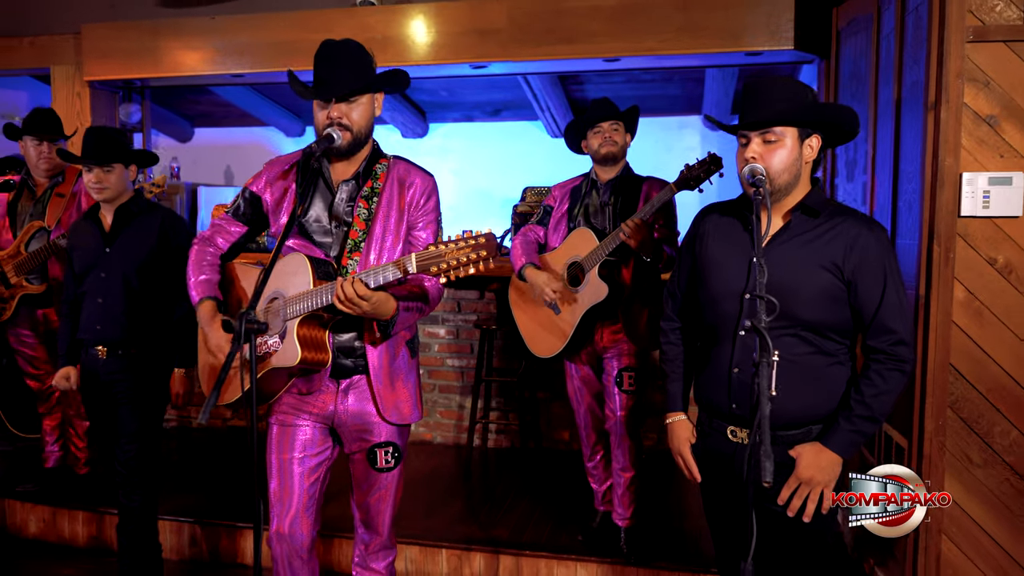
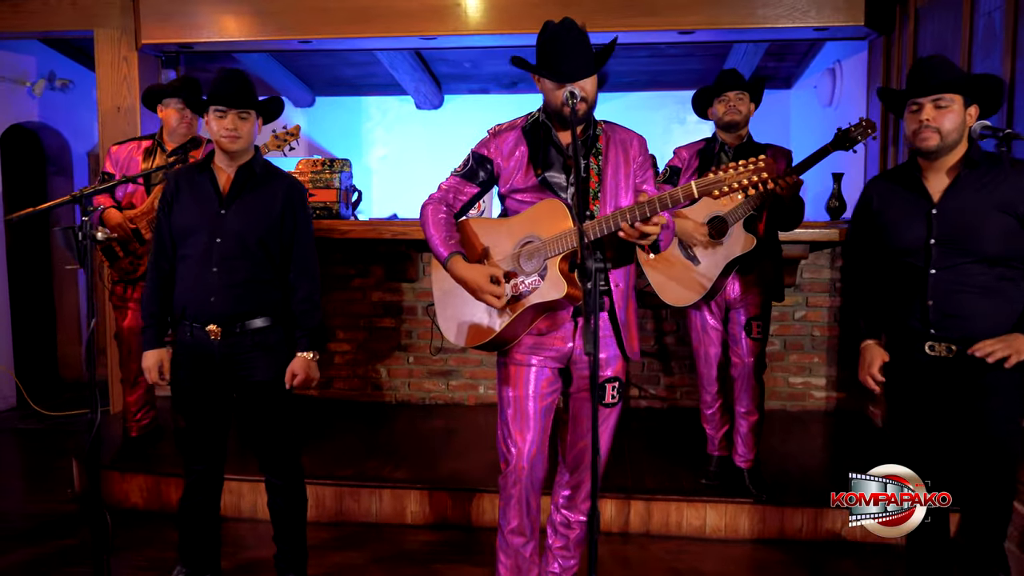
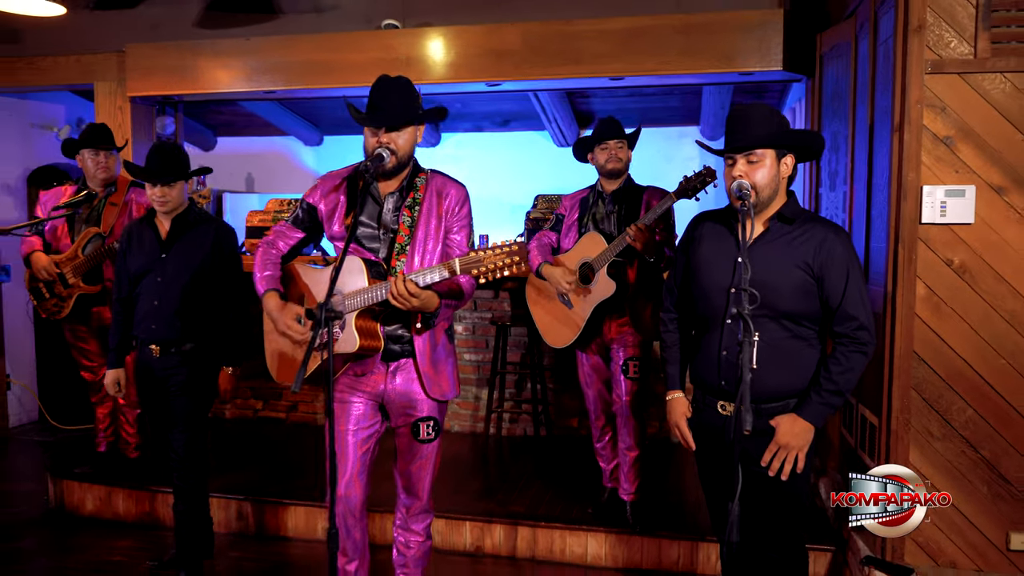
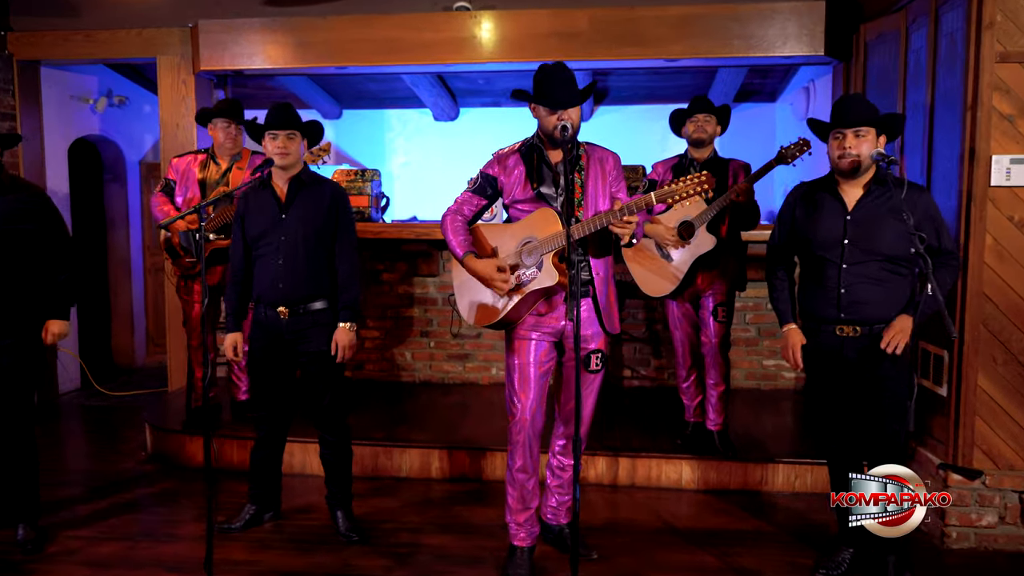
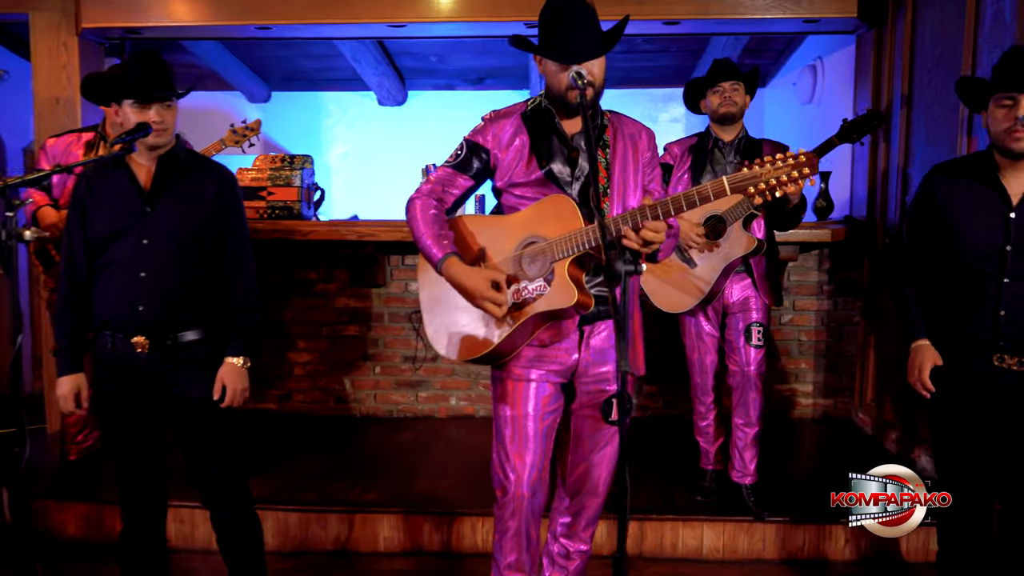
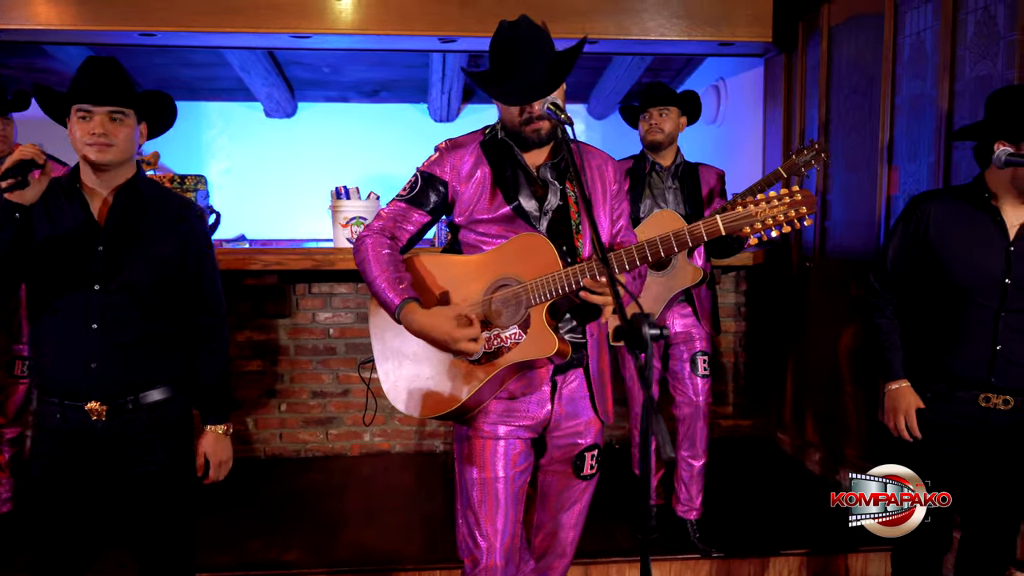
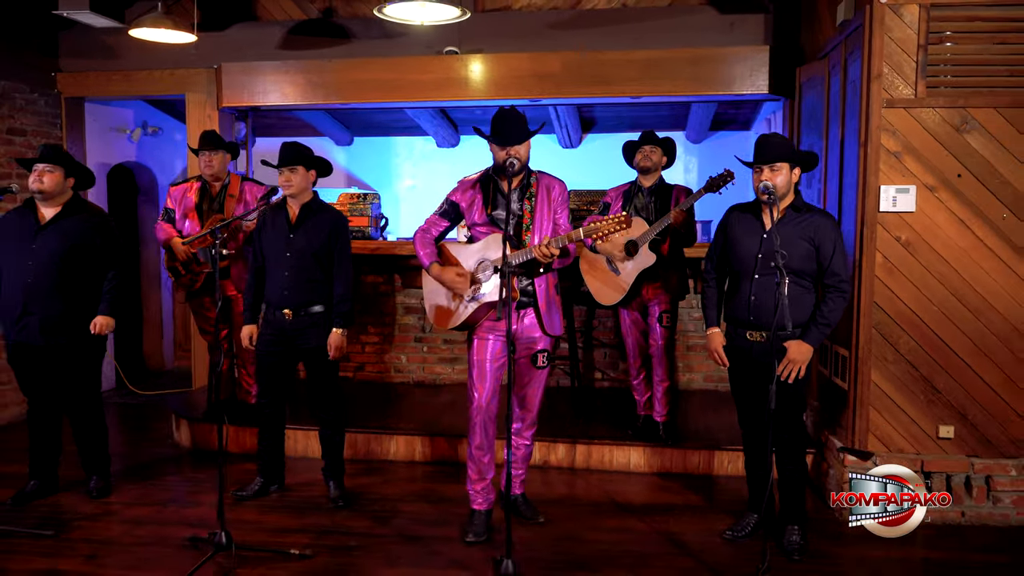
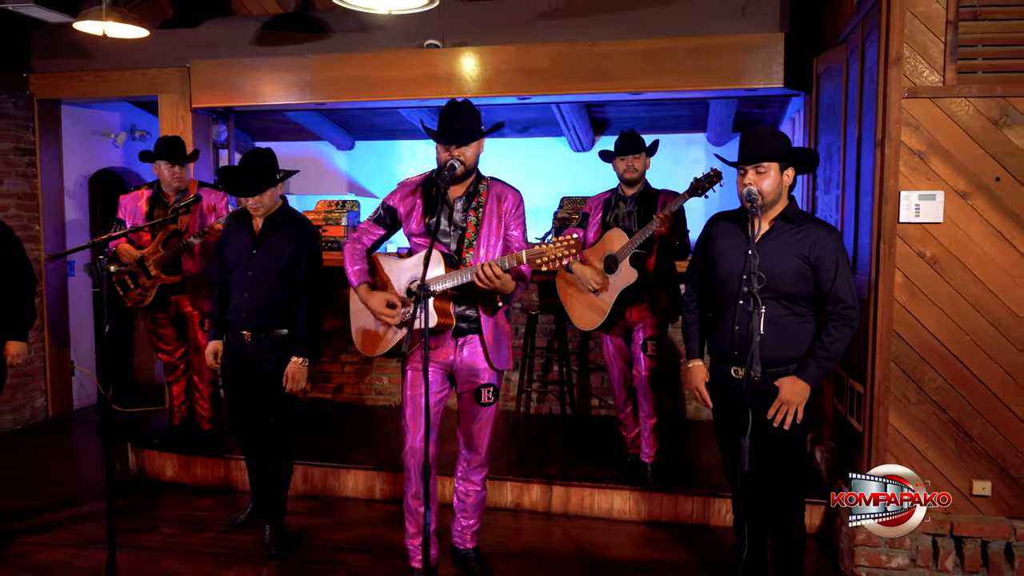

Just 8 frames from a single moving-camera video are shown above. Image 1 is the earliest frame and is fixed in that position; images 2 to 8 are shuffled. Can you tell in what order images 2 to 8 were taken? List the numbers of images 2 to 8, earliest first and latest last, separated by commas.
3, 8, 7, 4, 2, 5, 6
